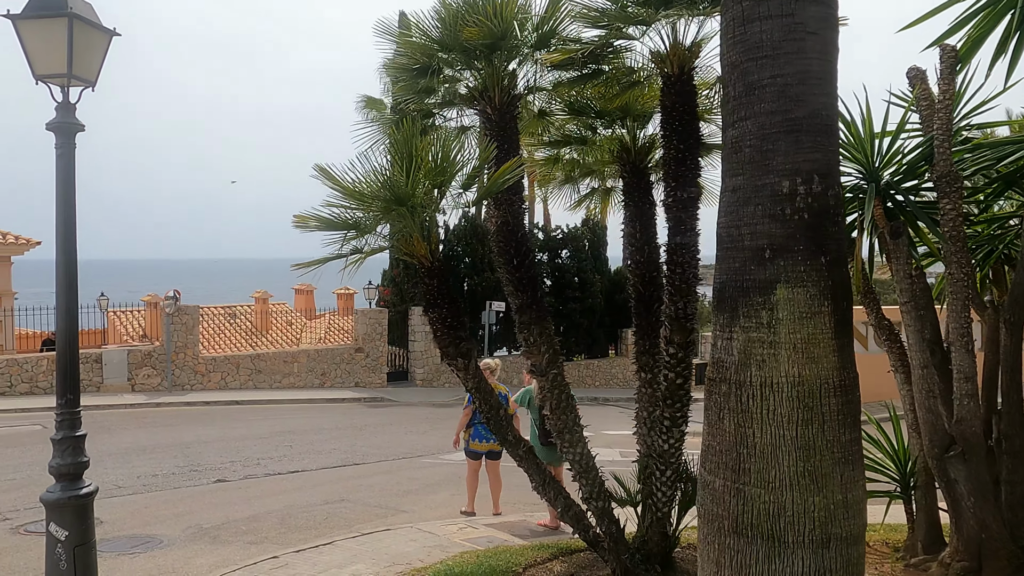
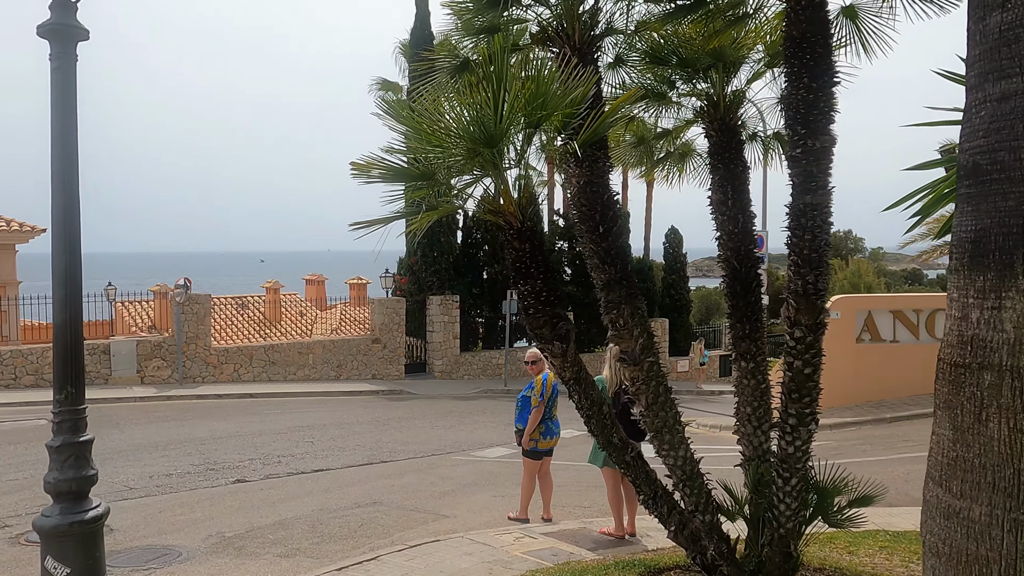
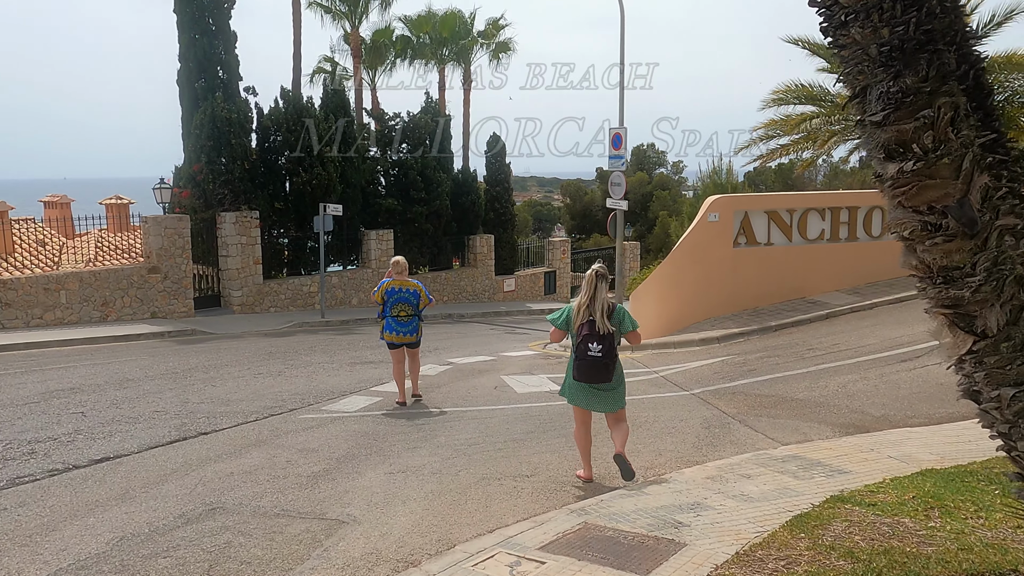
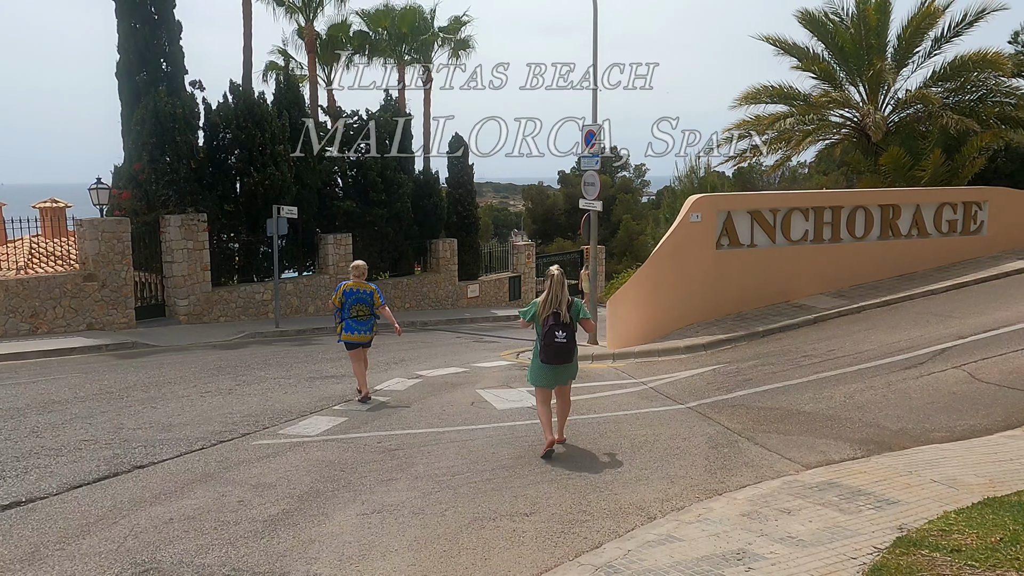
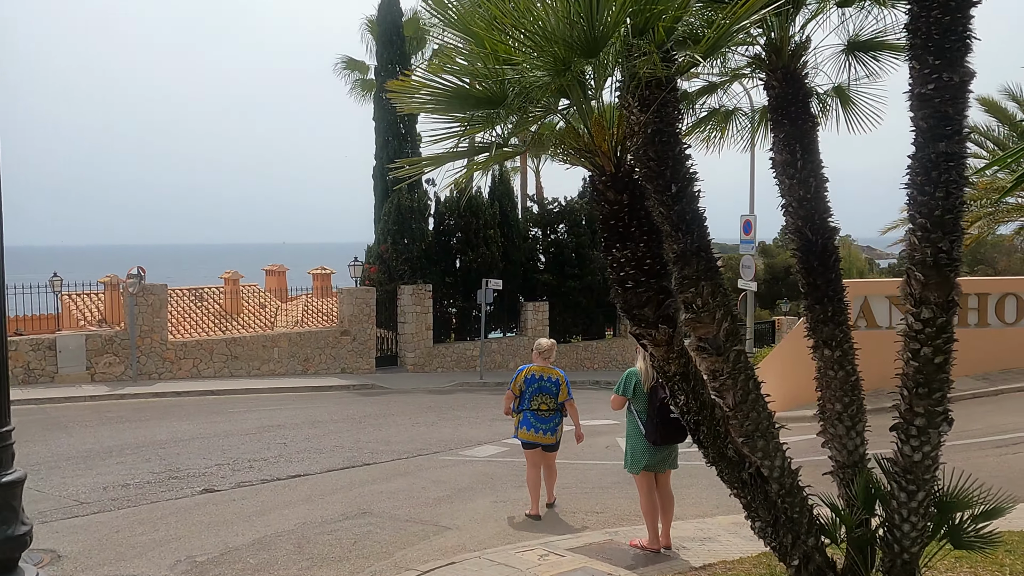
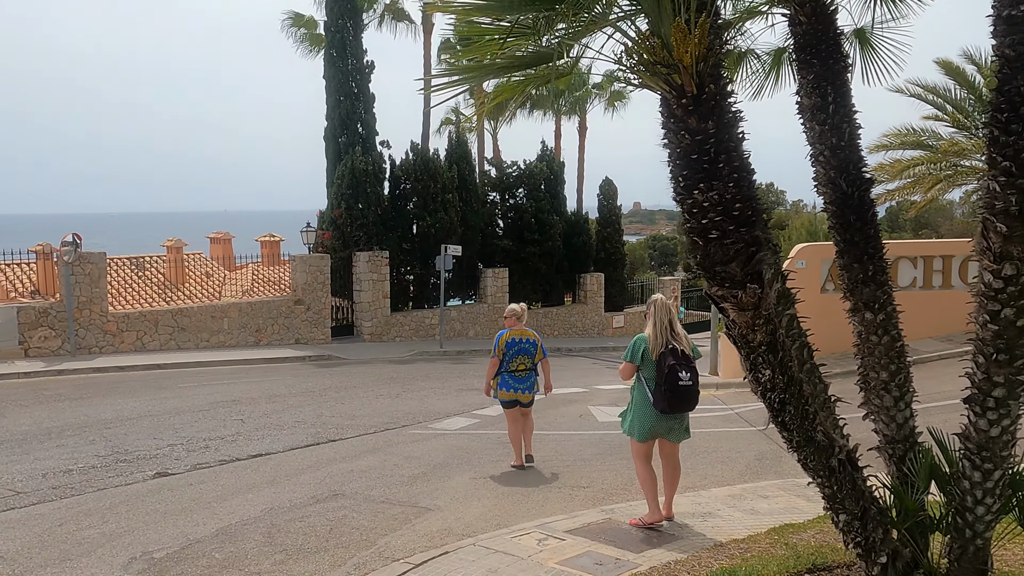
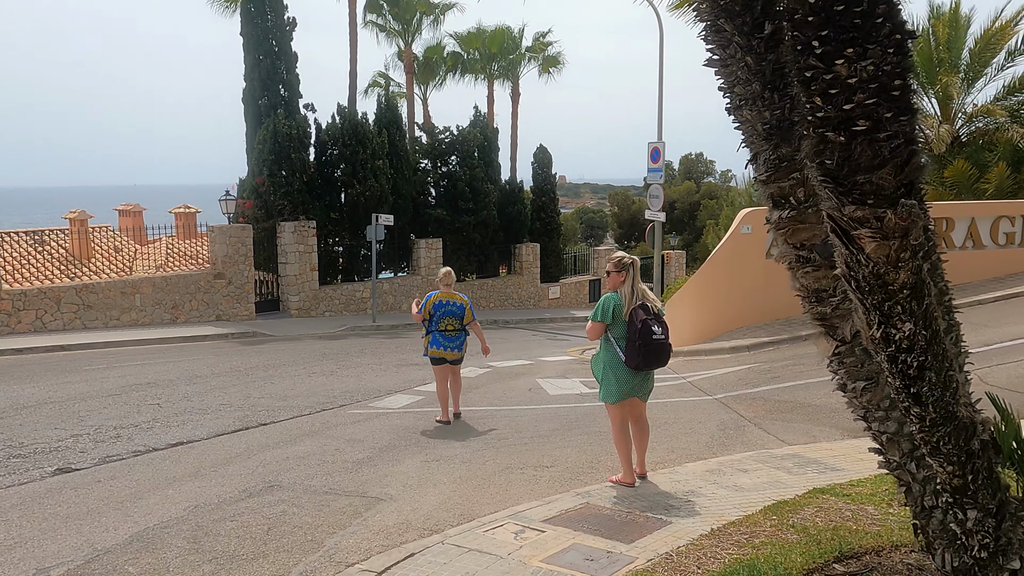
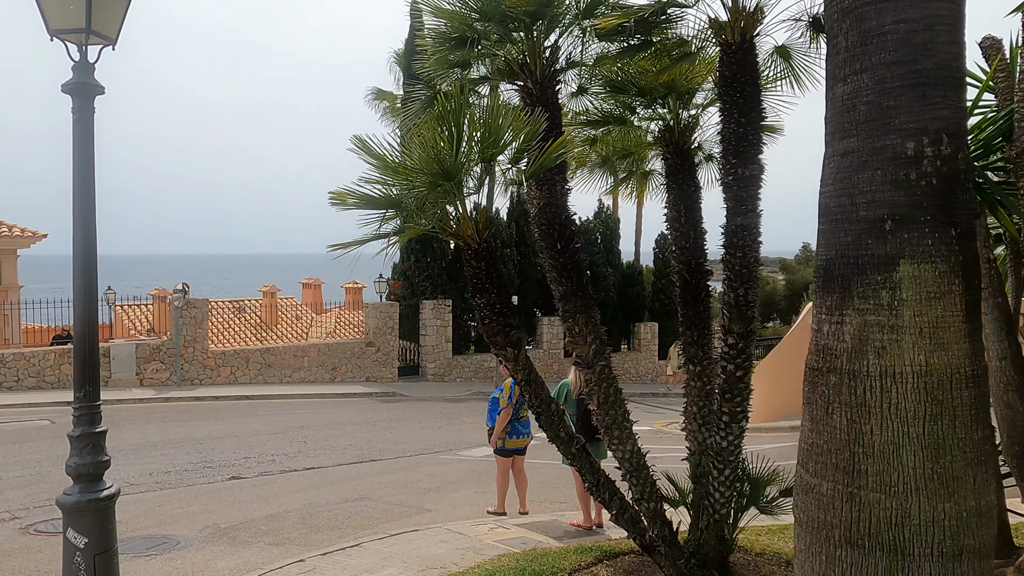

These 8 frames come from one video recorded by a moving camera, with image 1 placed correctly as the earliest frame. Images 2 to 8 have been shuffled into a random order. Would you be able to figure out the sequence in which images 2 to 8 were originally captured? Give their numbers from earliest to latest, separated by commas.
8, 2, 5, 6, 7, 3, 4
